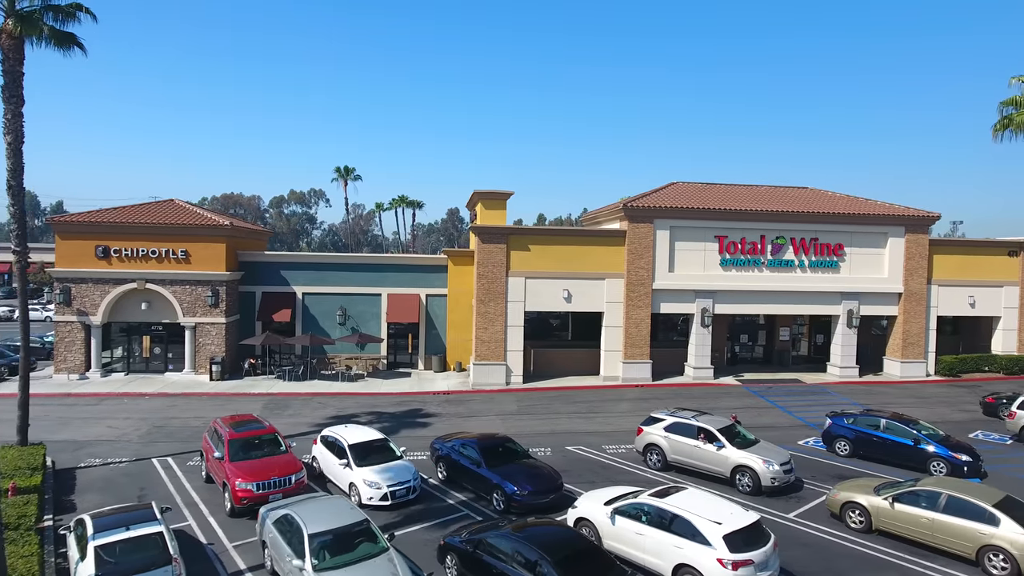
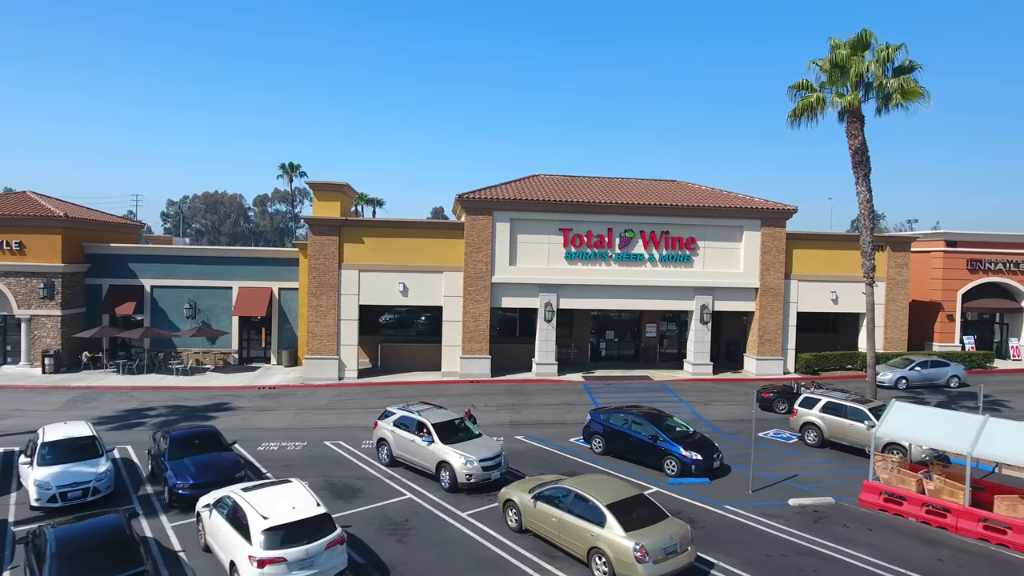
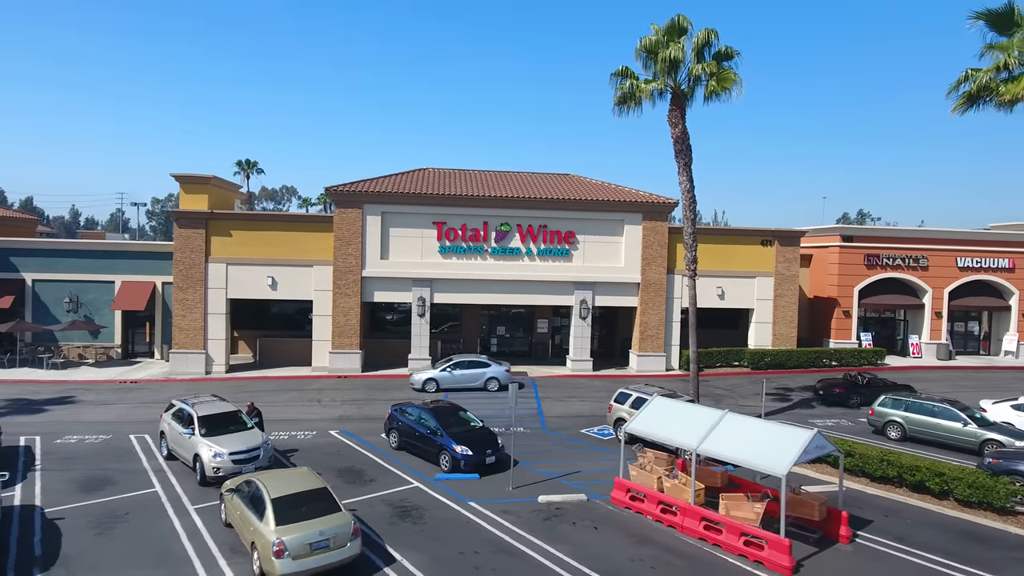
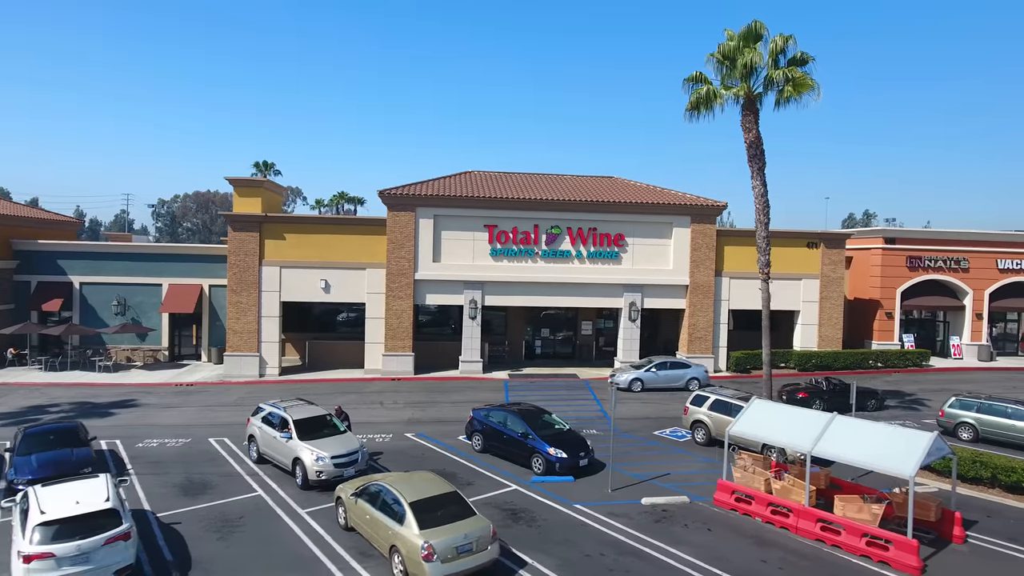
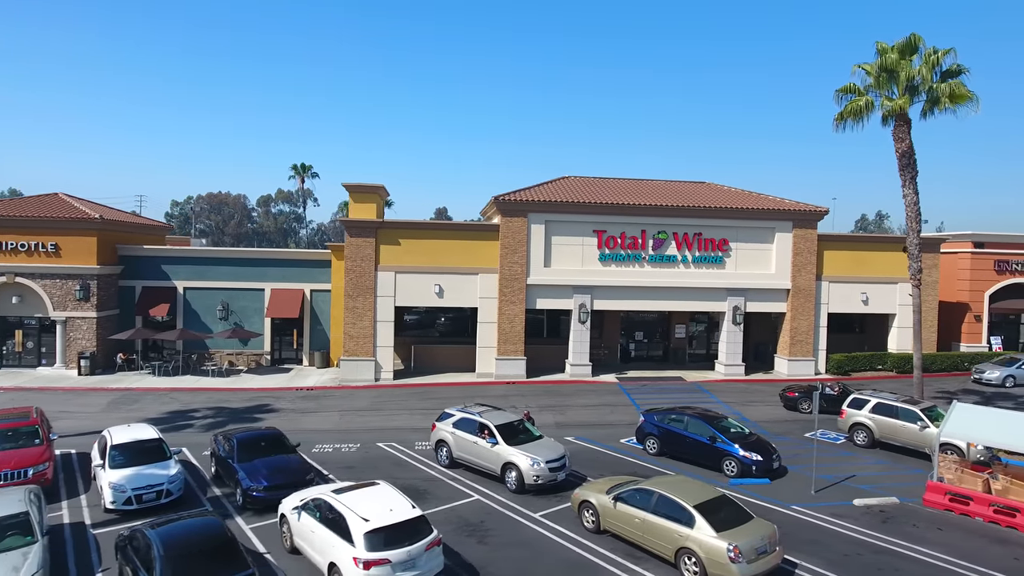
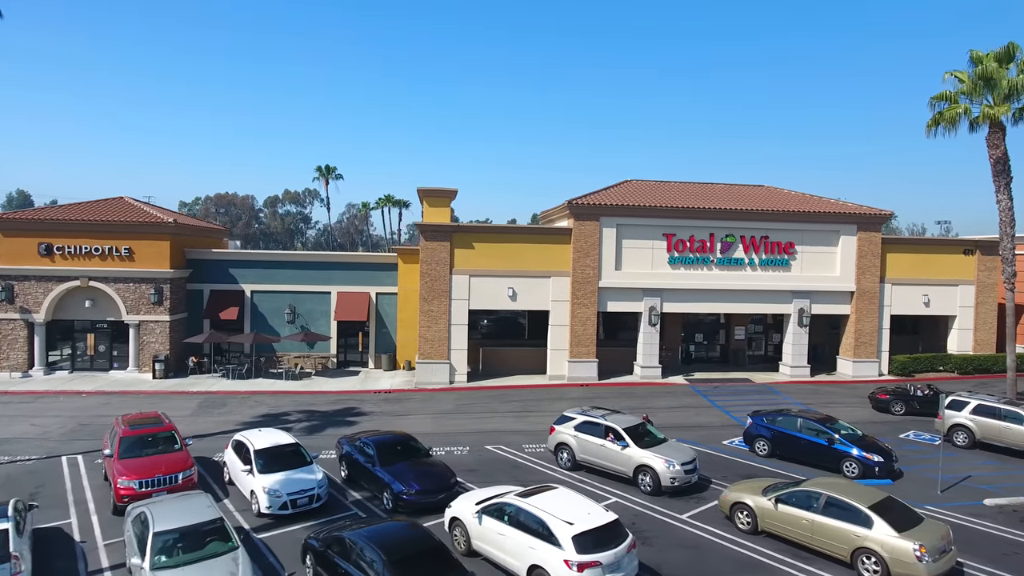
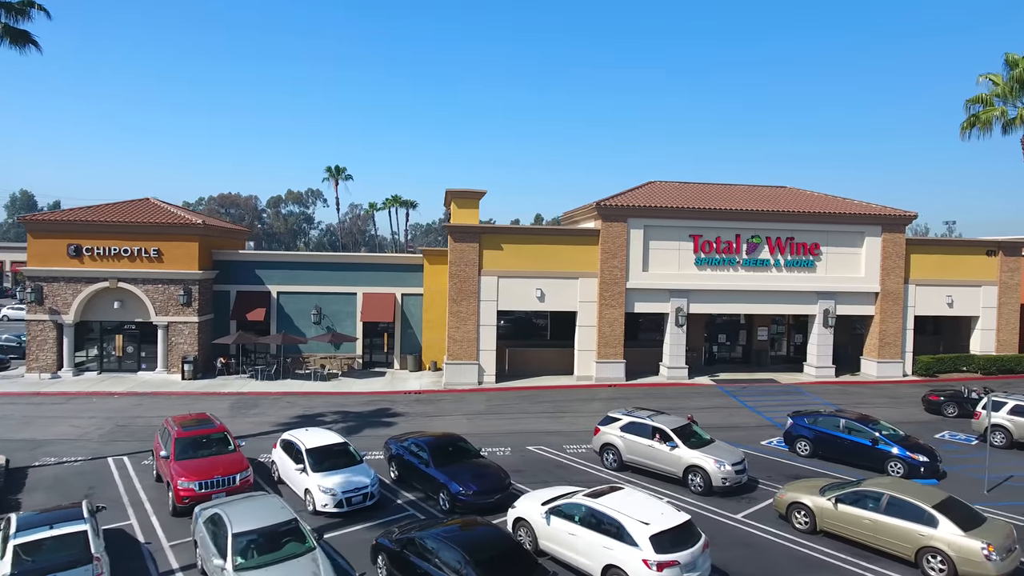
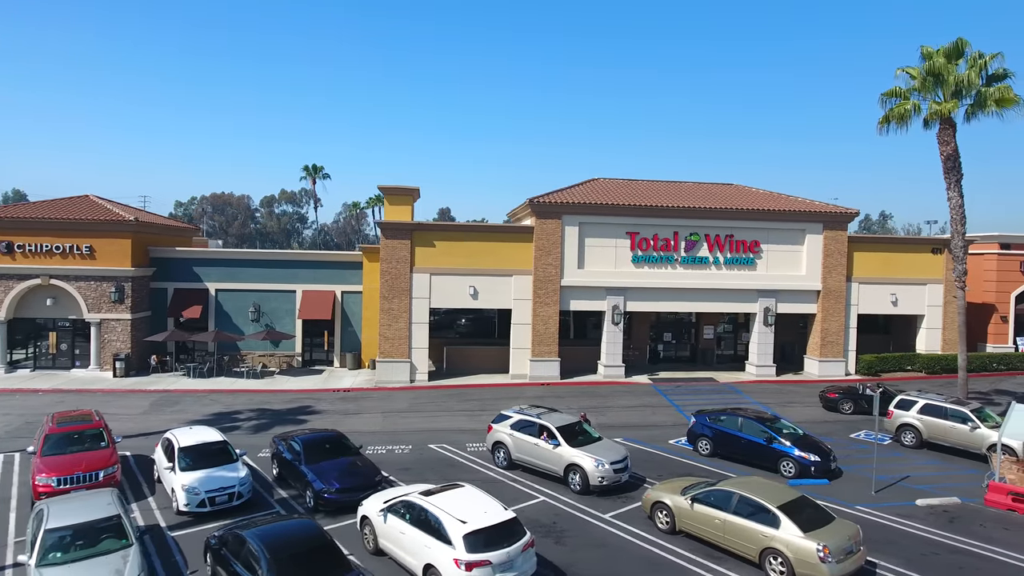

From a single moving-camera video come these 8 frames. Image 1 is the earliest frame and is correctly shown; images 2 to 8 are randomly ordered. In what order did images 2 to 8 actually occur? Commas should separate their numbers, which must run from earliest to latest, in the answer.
7, 6, 8, 5, 2, 4, 3
